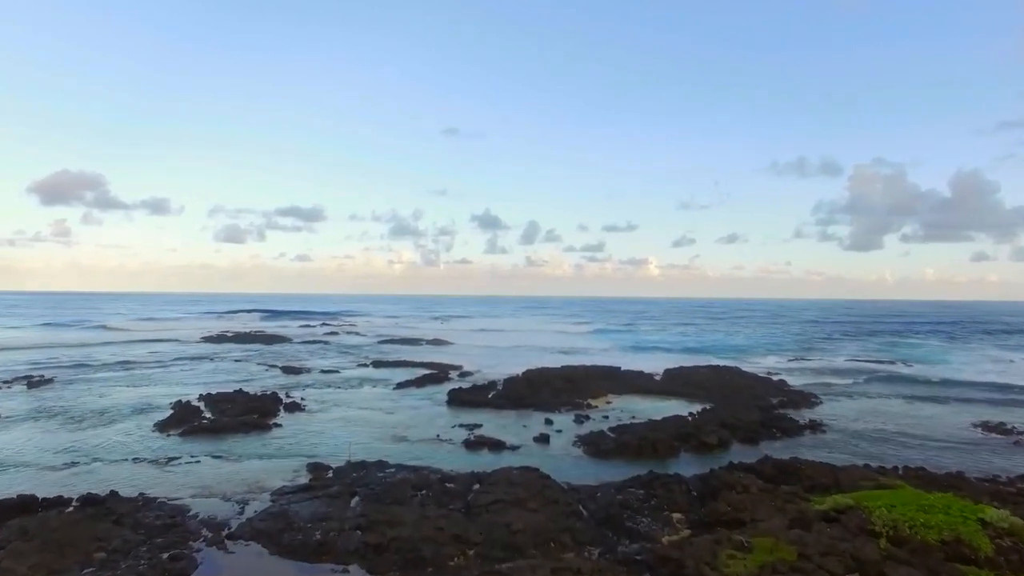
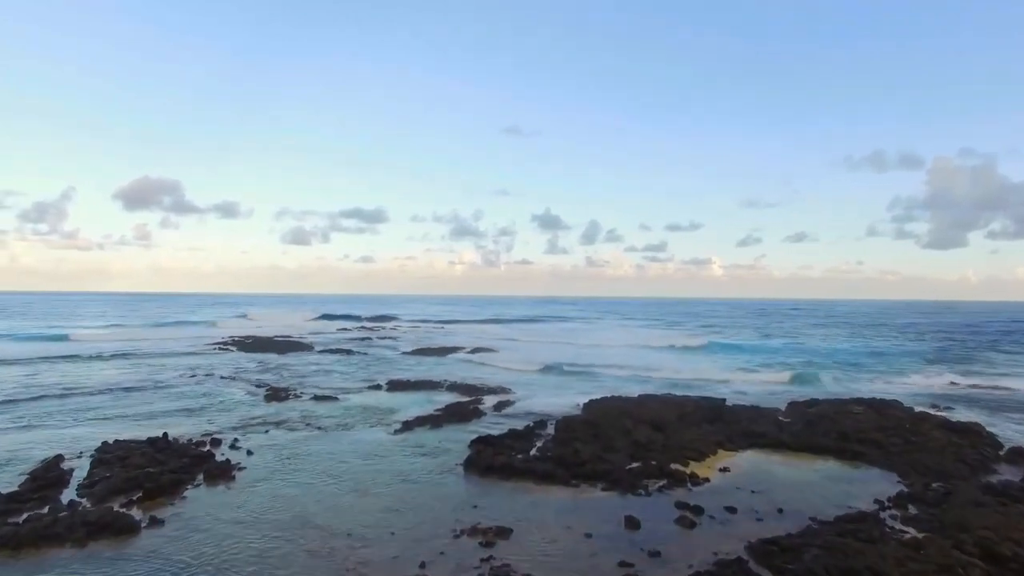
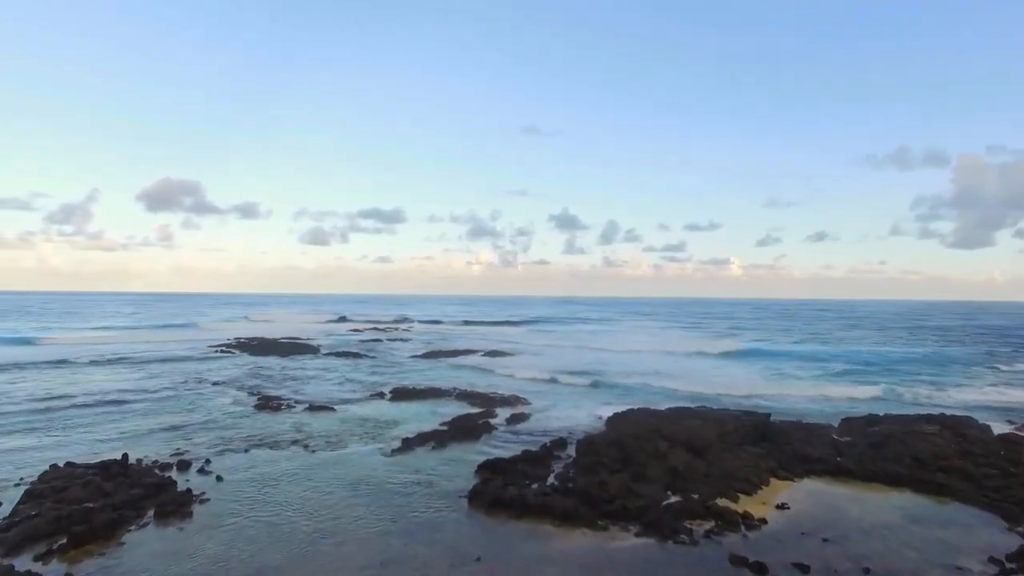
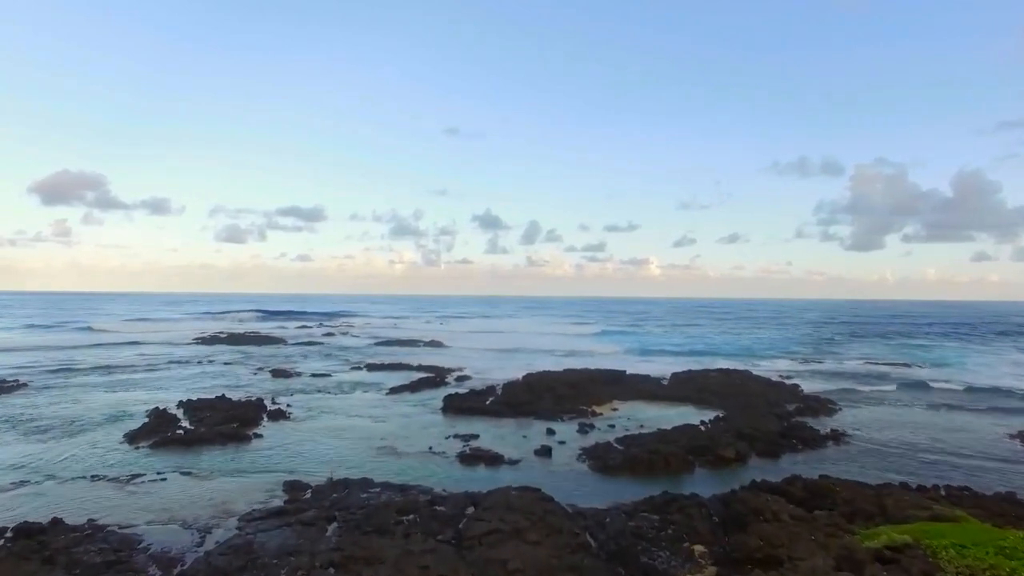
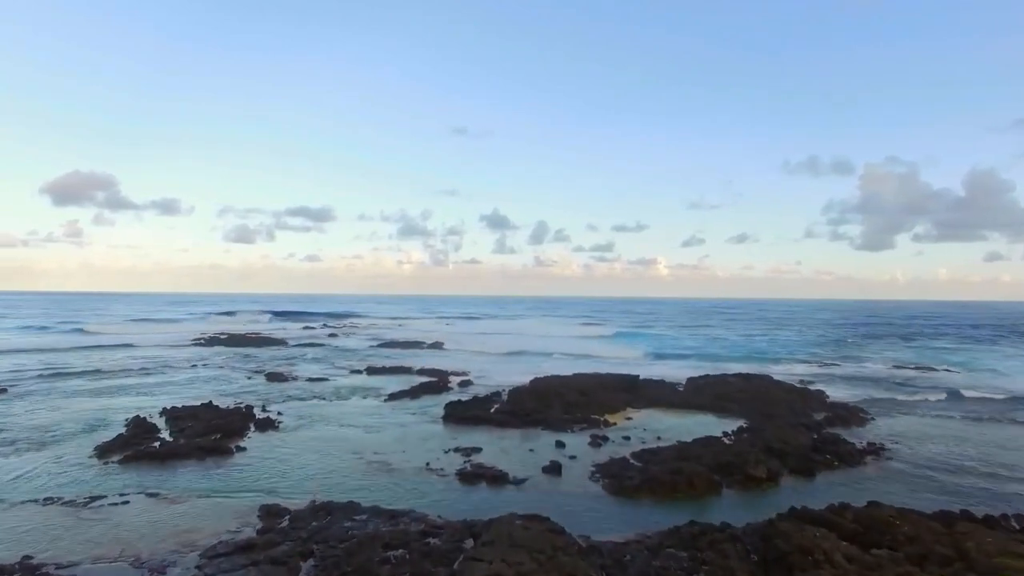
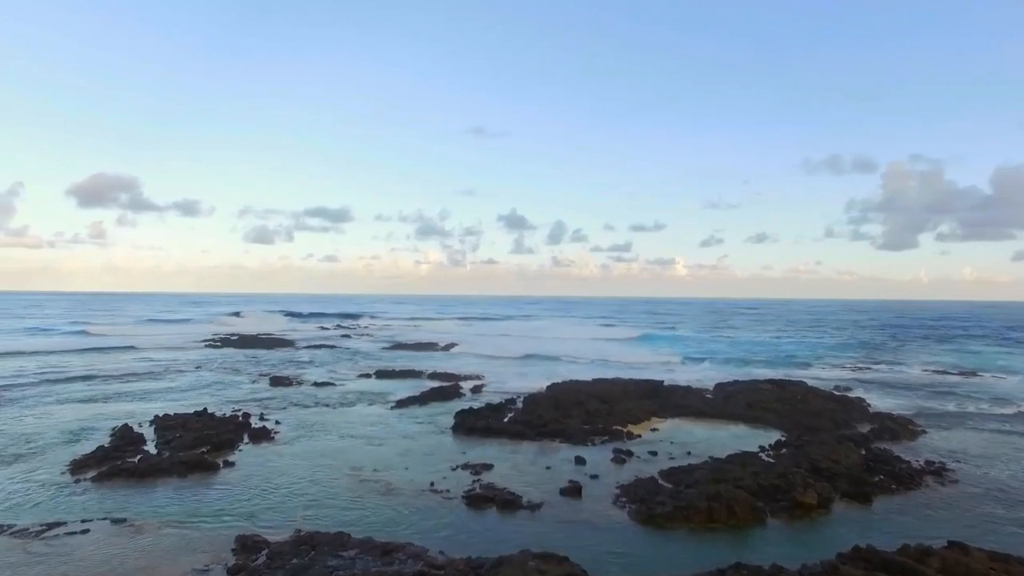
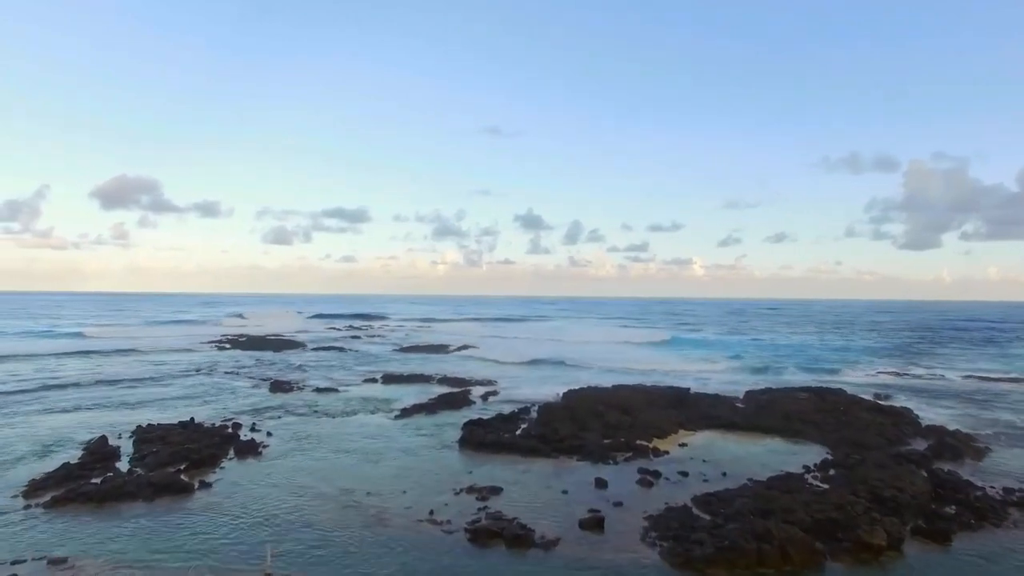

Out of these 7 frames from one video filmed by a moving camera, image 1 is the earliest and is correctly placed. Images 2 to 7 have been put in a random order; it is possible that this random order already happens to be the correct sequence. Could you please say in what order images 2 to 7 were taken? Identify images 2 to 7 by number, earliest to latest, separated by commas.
4, 5, 6, 7, 2, 3
